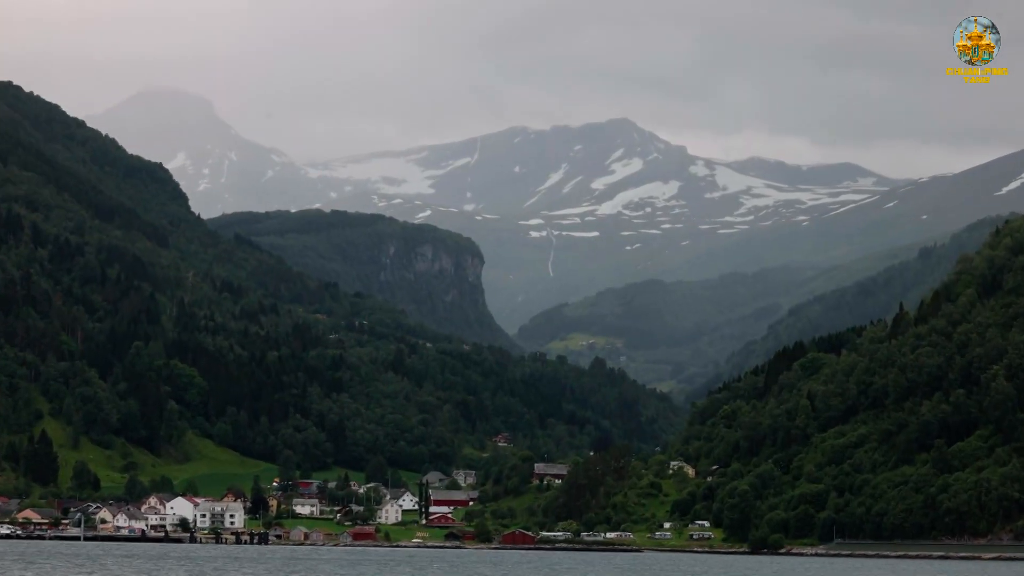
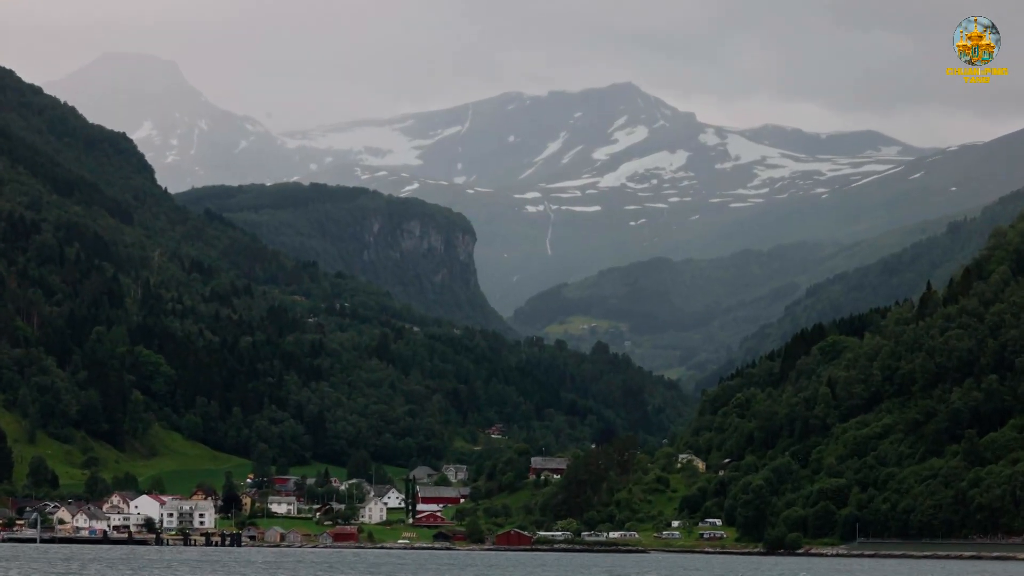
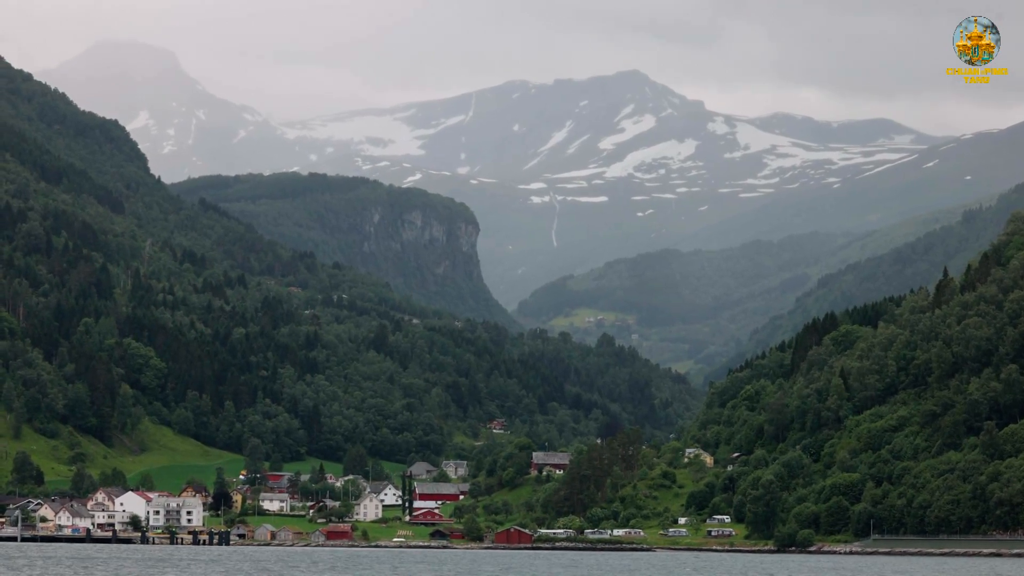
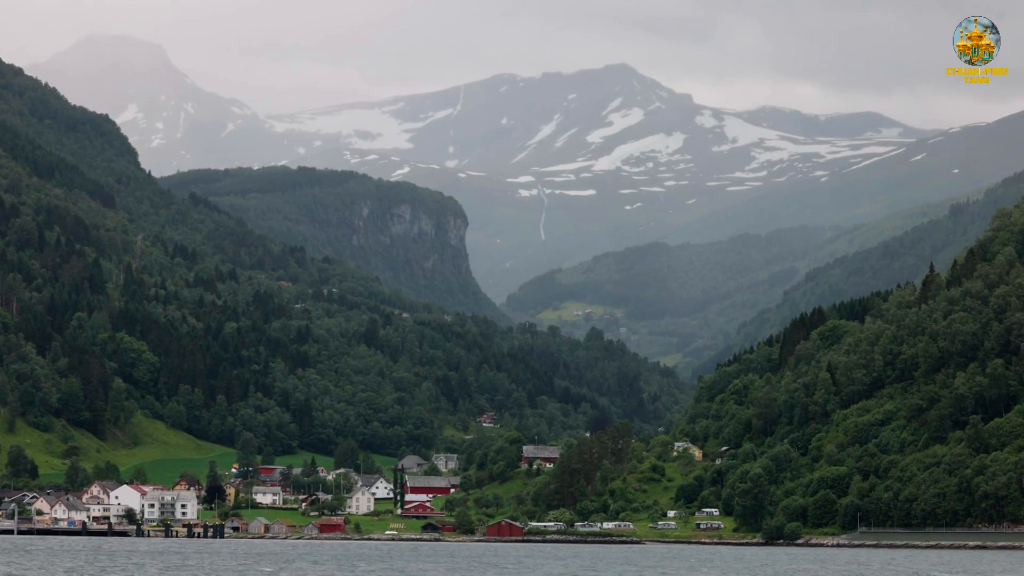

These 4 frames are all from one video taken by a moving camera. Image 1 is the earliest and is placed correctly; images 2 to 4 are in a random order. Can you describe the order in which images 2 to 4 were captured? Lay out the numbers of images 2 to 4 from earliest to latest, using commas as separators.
2, 4, 3
